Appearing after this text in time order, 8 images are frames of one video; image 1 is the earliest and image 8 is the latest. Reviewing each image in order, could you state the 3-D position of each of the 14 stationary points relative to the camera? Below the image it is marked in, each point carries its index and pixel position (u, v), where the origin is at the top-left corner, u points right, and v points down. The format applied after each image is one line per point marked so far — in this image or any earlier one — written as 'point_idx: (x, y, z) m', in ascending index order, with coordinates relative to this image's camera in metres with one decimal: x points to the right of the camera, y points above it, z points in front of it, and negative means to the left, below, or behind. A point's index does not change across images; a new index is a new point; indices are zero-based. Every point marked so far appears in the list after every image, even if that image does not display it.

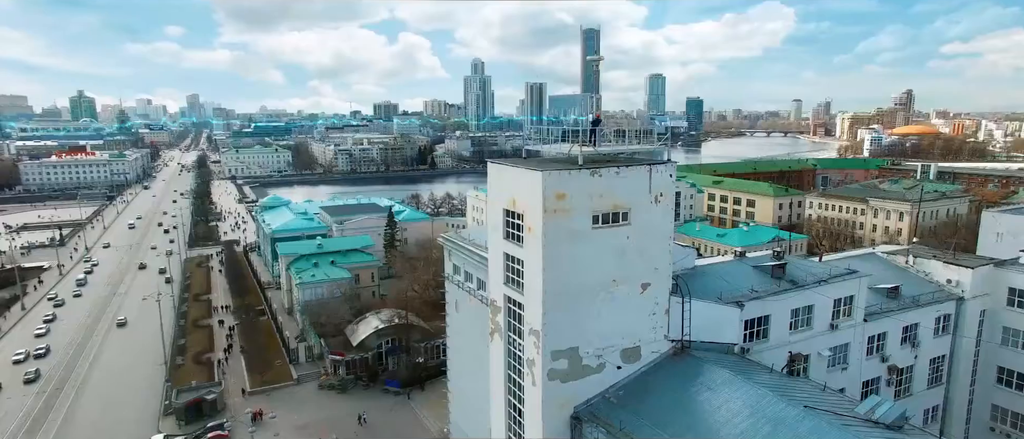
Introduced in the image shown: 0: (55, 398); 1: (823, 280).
0: (-12.4, -5.2, +15.8) m
1: (+4.2, -0.8, +8.0) m
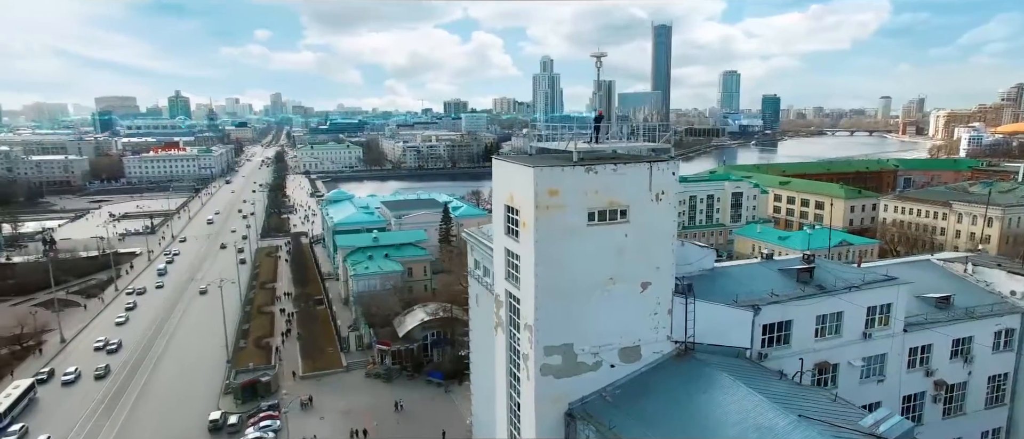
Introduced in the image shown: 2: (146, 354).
0: (-11.3, -4.9, +17.2) m
1: (+4.4, -0.9, +7.6) m
2: (-12.1, -4.6, +19.1) m
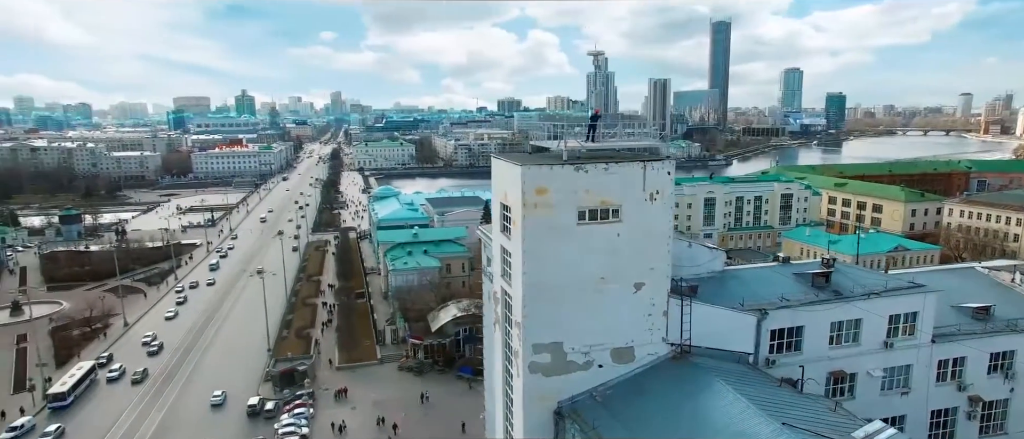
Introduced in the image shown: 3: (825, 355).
0: (-10.4, -4.7, +18.2) m
1: (+4.5, -0.9, +7.3) m
2: (-11.0, -4.4, +20.2) m
3: (+3.8, -1.6, +7.1) m
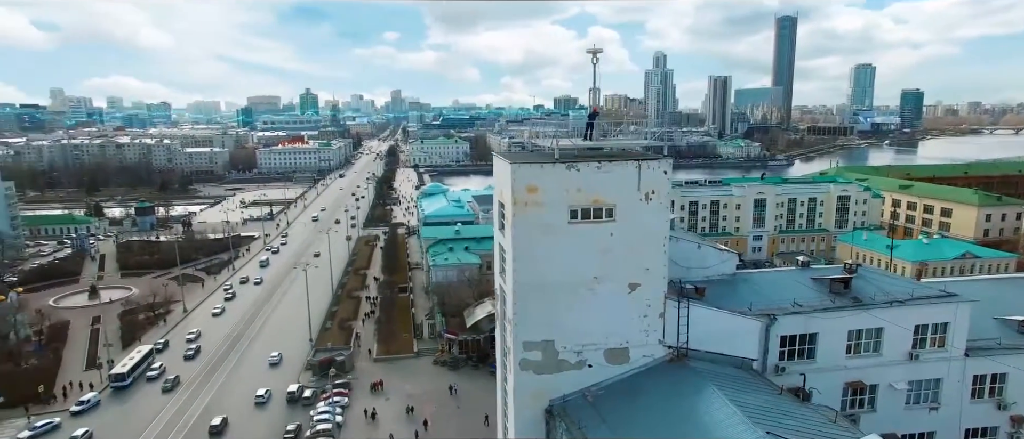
0: (-9.4, -4.5, +19.1) m
1: (+4.5, -1.0, +6.9) m
2: (-9.8, -4.1, +21.2) m
3: (+3.8, -1.7, +6.8) m
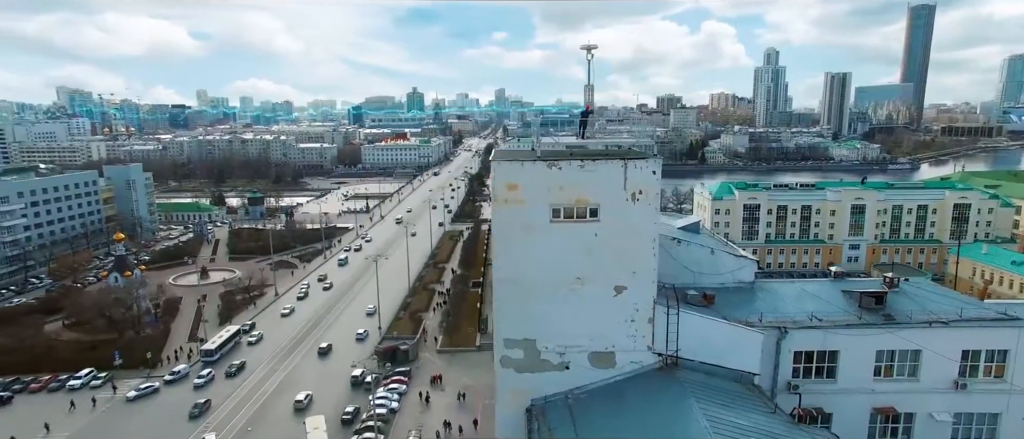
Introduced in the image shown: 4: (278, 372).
0: (-7.3, -4.1, +20.5) m
1: (+4.5, -1.1, +6.2) m
2: (-7.4, -3.8, +22.6) m
3: (+3.8, -1.8, +6.2) m
4: (-7.1, -4.6, +17.7) m
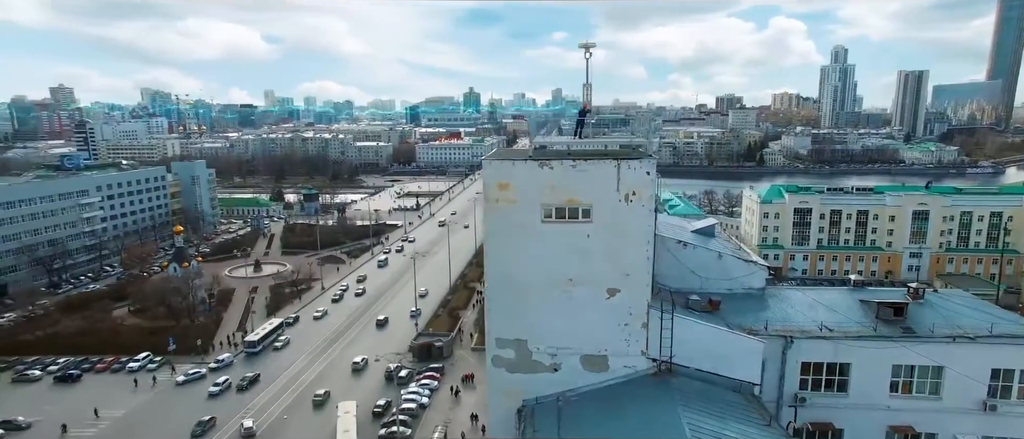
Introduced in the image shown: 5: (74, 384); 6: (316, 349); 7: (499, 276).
0: (-6.1, -4.0, +21.1) m
1: (+4.5, -1.1, +5.7) m
2: (-5.9, -3.7, +23.2) m
3: (+3.7, -1.8, +5.8) m
4: (-6.1, -4.5, +18.3) m
5: (-12.8, -4.9, +16.4) m
6: (-6.4, -4.3, +19.5) m
7: (-0.1, -0.5, +5.5) m
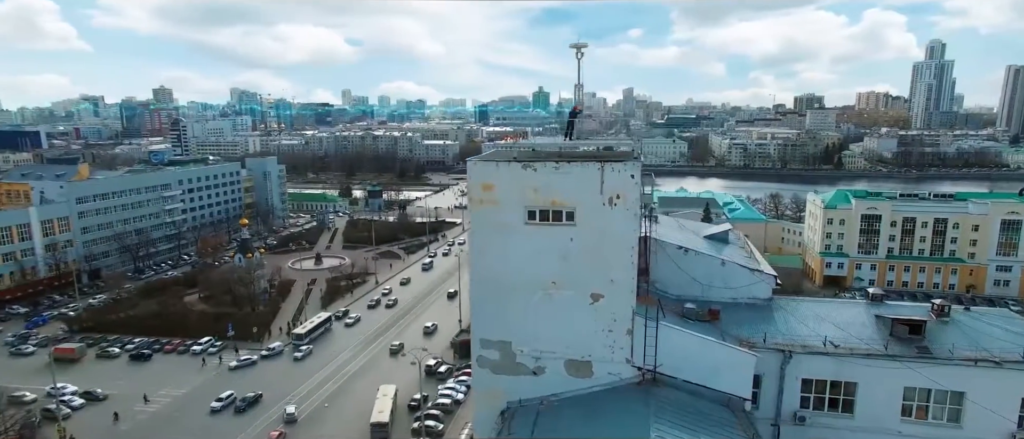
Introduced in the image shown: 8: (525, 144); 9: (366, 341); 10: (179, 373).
0: (-4.5, -3.9, +21.7) m
1: (+4.3, -1.2, +5.2) m
2: (-4.1, -3.6, +23.8) m
3: (+3.5, -1.9, +5.4) m
4: (-4.8, -4.4, +18.9) m
5: (-11.7, -4.6, +17.8) m
6: (-5.0, -4.1, +20.1) m
7: (-0.3, -0.5, +5.5) m
8: (+0.1, +0.8, +6.0) m
9: (-5.0, -4.1, +20.3) m
10: (-10.0, -4.6, +17.5) m
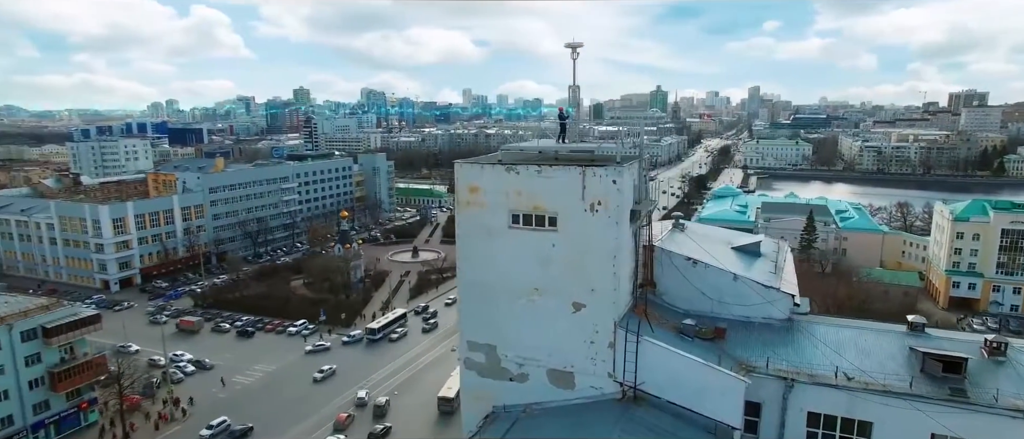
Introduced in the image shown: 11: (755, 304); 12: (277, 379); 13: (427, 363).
0: (-1.5, -3.8, +22.2) m
1: (+4.0, -1.4, +4.3) m
2: (-0.8, -3.5, +24.2) m
3: (+3.2, -2.1, +4.6) m
4: (-2.5, -4.3, +19.5) m
5: (-9.4, -4.3, +19.8) m
6: (-2.4, -4.0, +20.8) m
7: (-0.4, -0.6, +5.5) m
8: (+0.1, +0.7, +5.9) m
9: (-2.3, -4.0, +21.0) m
10: (-7.8, -4.3, +19.1) m
11: (+2.5, -0.8, +5.7) m
12: (-6.6, -4.6, +17.6) m
13: (-2.5, -4.4, +18.5) m
